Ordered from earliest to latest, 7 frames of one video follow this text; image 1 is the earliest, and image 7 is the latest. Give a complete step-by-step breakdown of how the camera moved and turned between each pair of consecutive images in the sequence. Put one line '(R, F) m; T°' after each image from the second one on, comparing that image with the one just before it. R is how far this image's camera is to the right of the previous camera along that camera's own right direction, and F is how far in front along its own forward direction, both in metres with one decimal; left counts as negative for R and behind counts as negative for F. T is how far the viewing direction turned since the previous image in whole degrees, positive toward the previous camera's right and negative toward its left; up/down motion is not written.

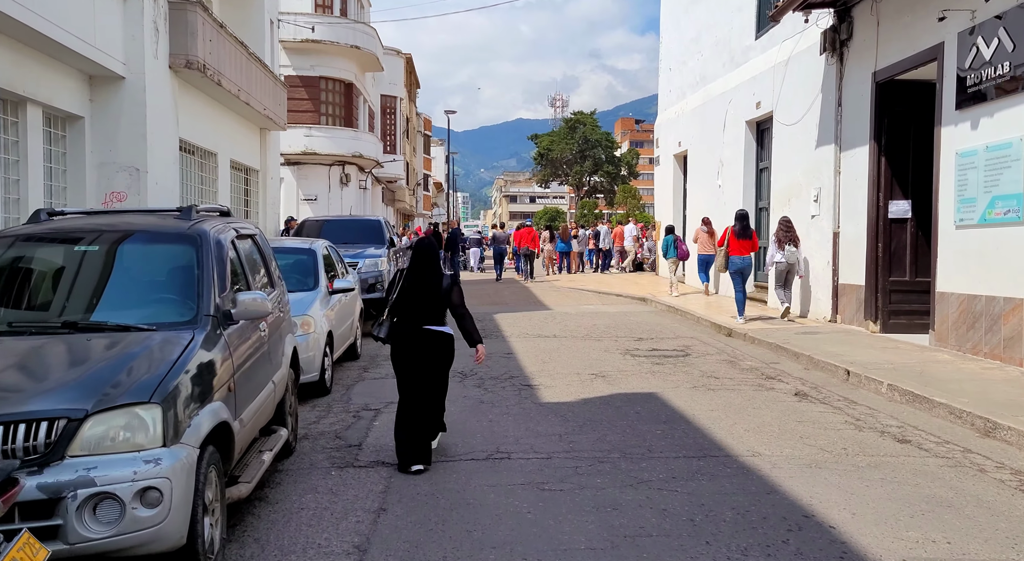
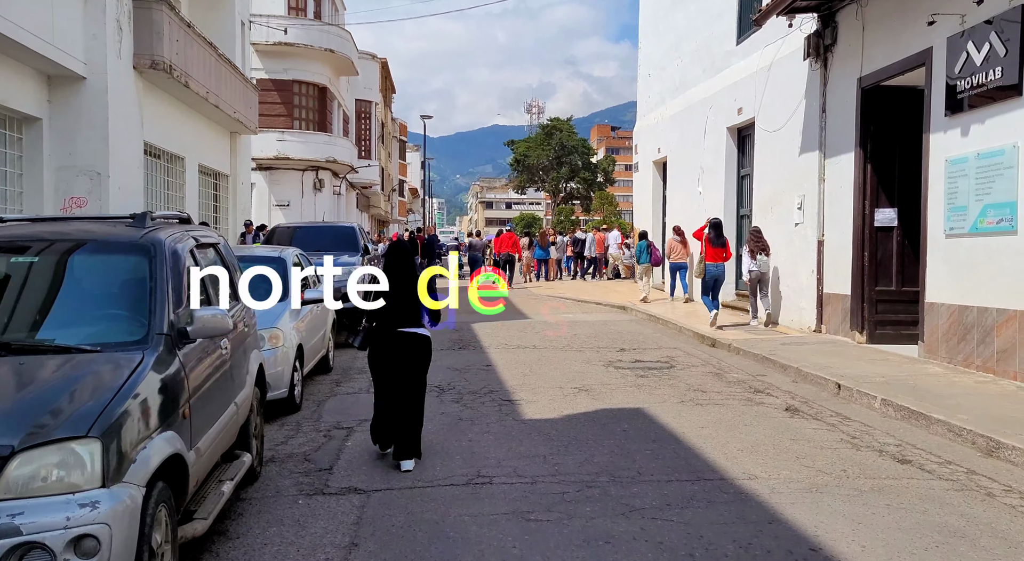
(0.0, +0.4) m; +2°
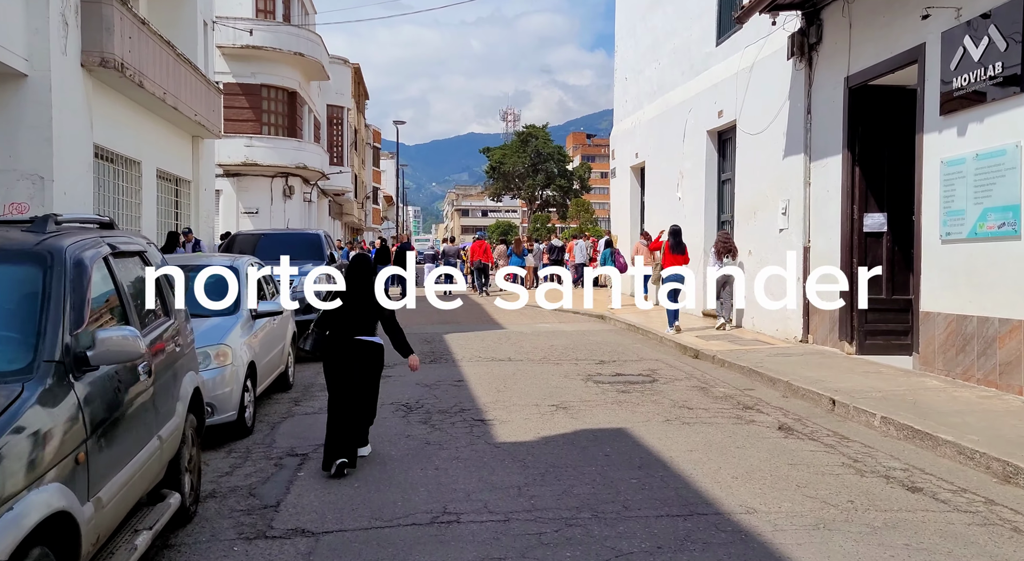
(0.0, +0.6) m; +2°
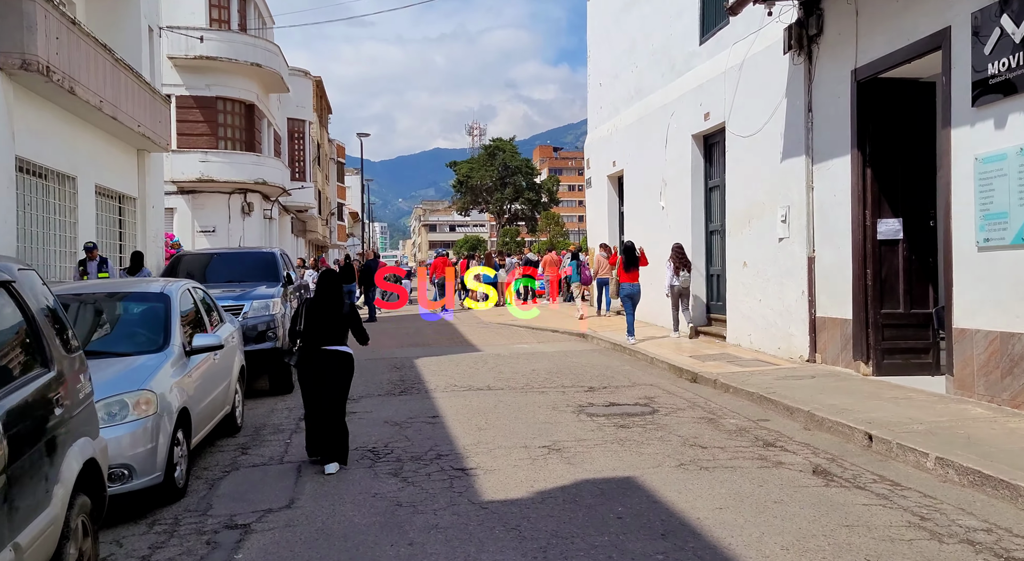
(-0.1, +1.2) m; +2°
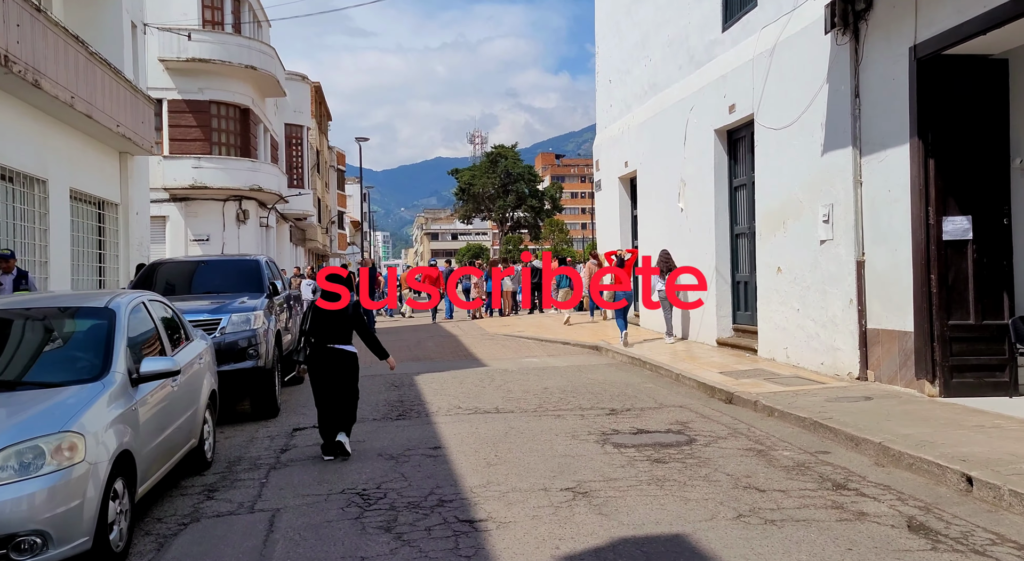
(-0.1, +1.3) m; 0°
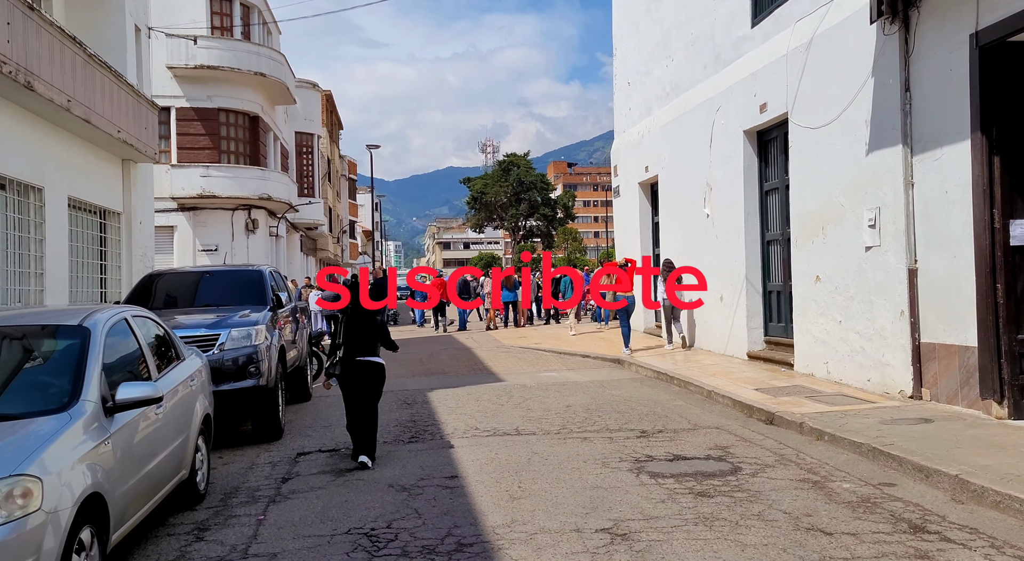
(-0.1, +0.8) m; -1°
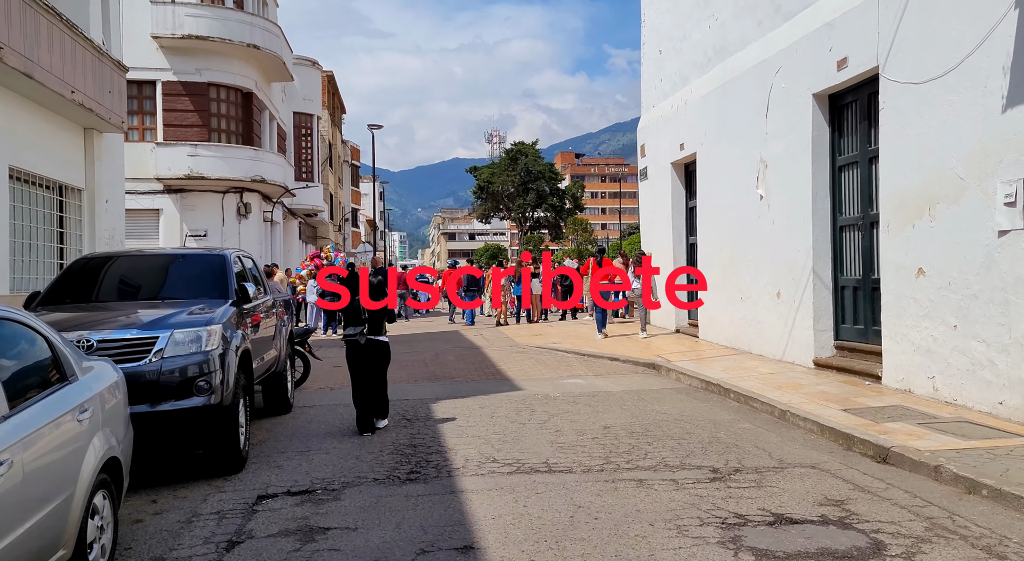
(-0.2, +2.3) m; 0°
